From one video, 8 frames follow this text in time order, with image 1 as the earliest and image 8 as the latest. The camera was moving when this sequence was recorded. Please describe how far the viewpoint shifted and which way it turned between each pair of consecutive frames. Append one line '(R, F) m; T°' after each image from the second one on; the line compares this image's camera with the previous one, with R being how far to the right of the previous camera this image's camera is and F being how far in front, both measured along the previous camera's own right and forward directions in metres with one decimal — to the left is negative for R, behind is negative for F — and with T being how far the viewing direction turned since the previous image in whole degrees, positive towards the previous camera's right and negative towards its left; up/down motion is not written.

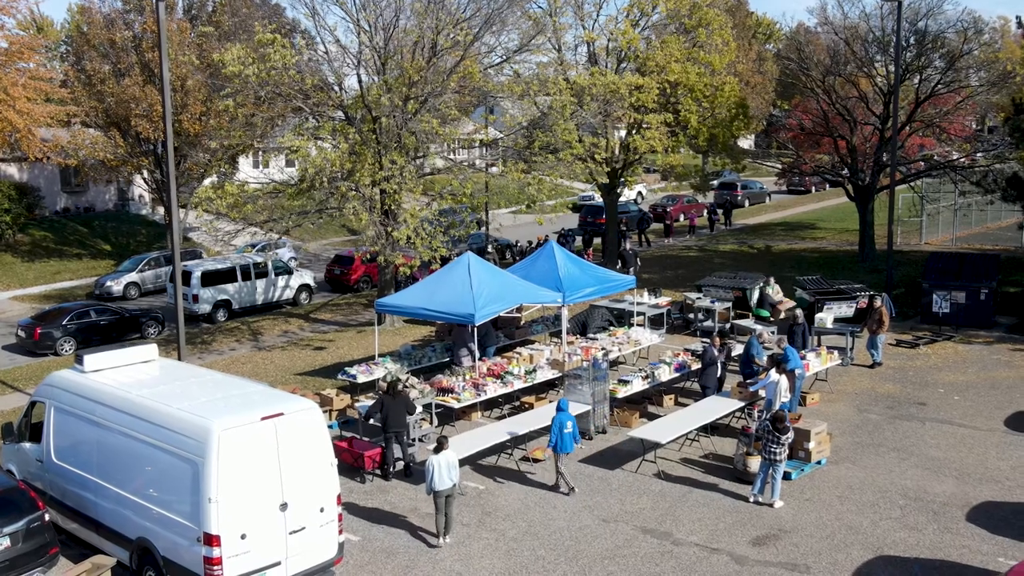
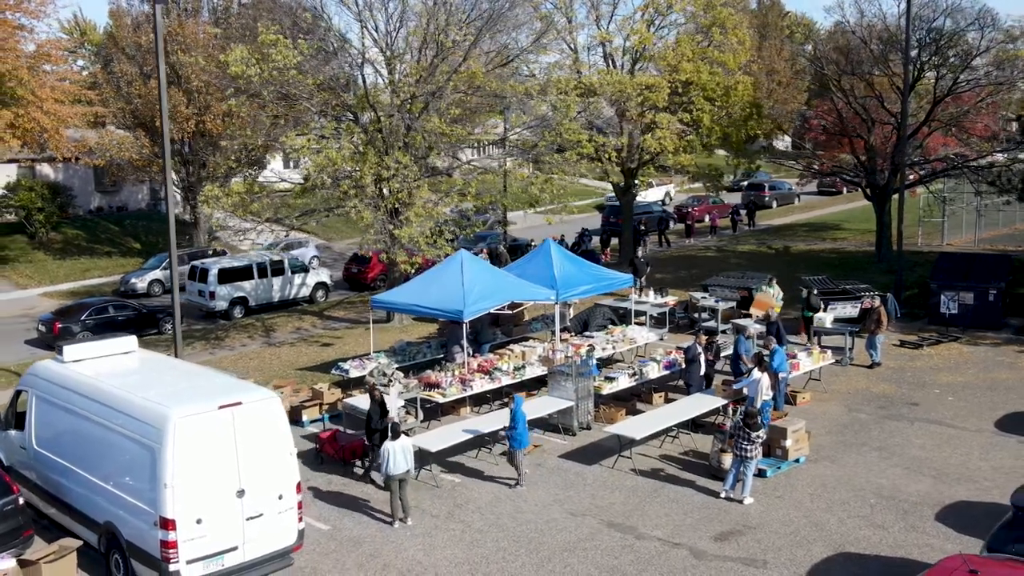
(+0.8, -0.1) m; -2°
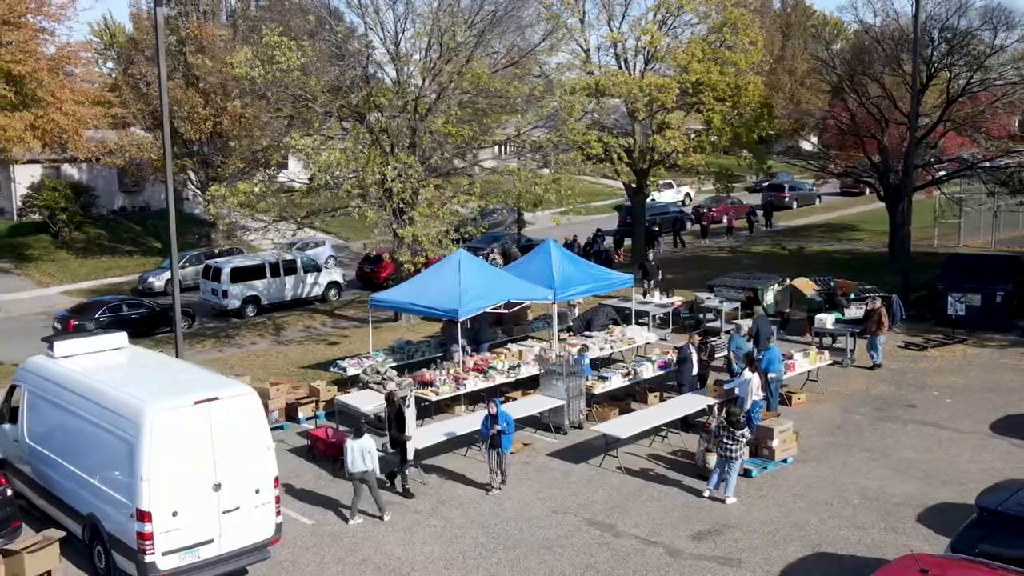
(+0.5, -0.1) m; -2°
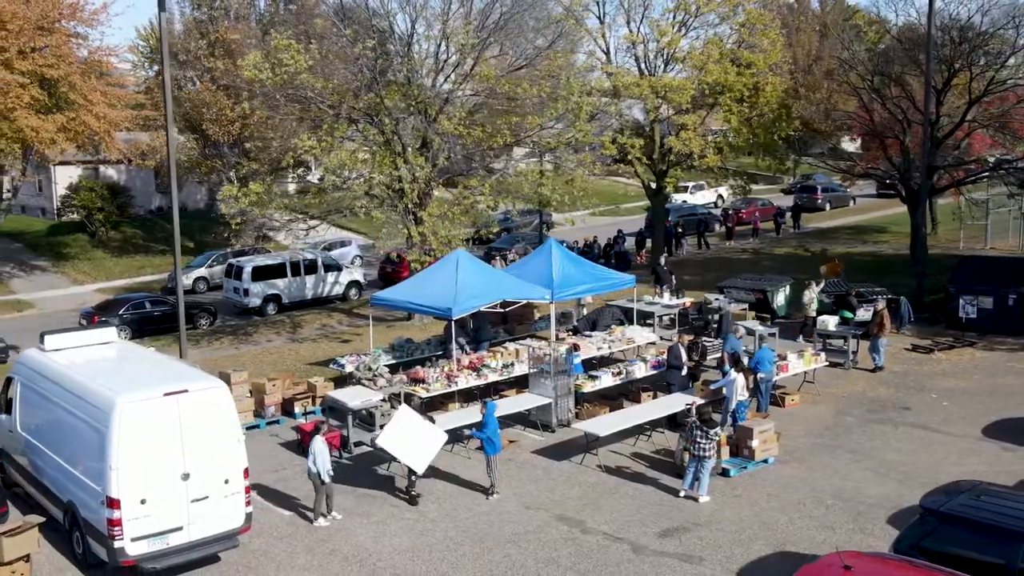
(+0.8, -0.2) m; -3°
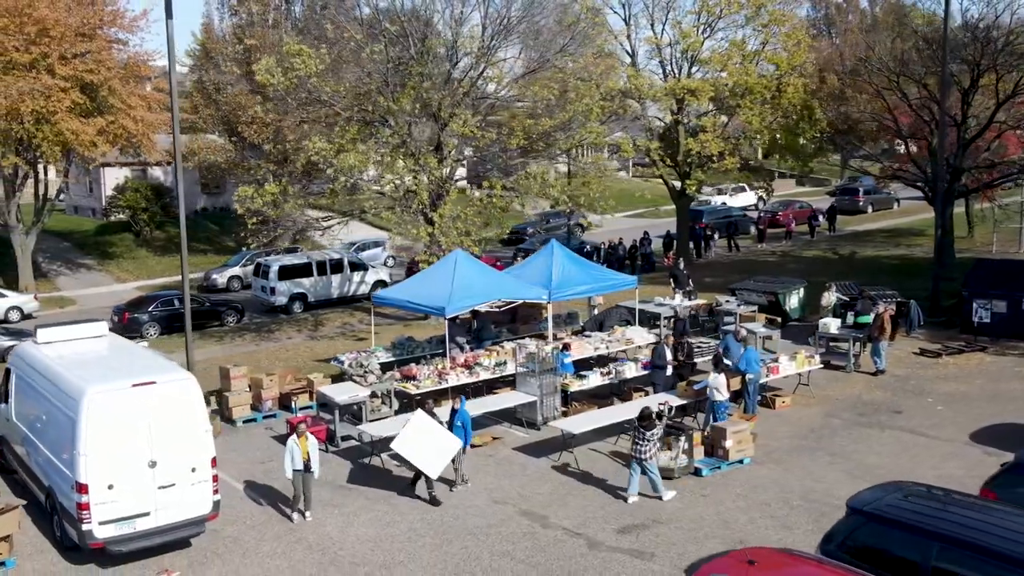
(+1.0, -0.2) m; -3°
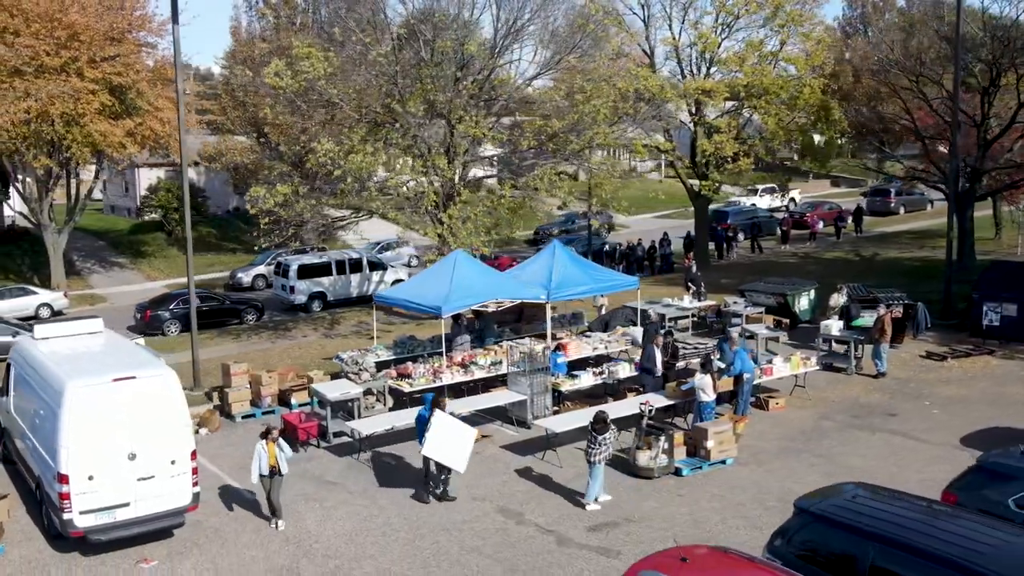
(+0.7, -0.1) m; -2°
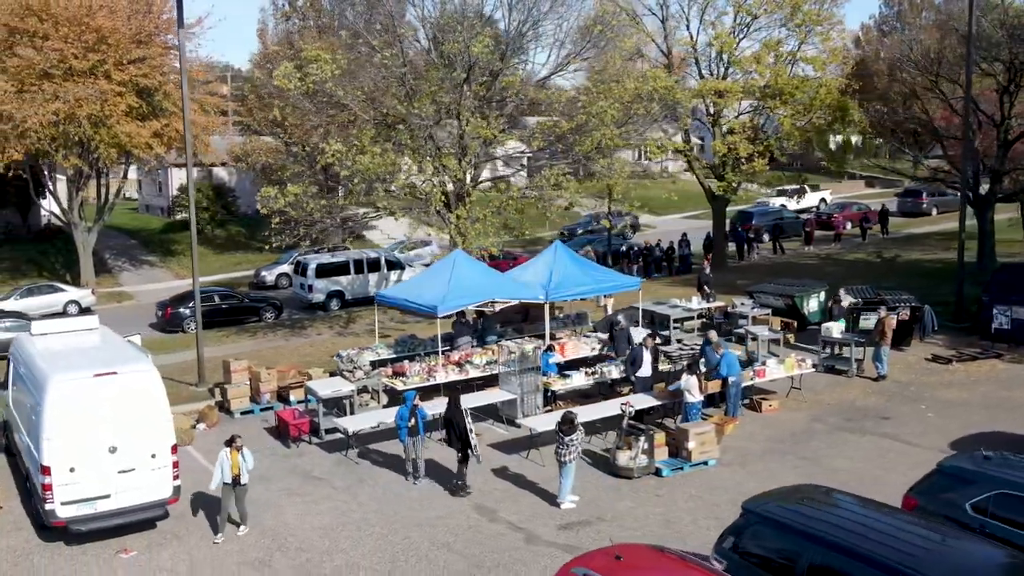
(+0.7, -0.1) m; -2°
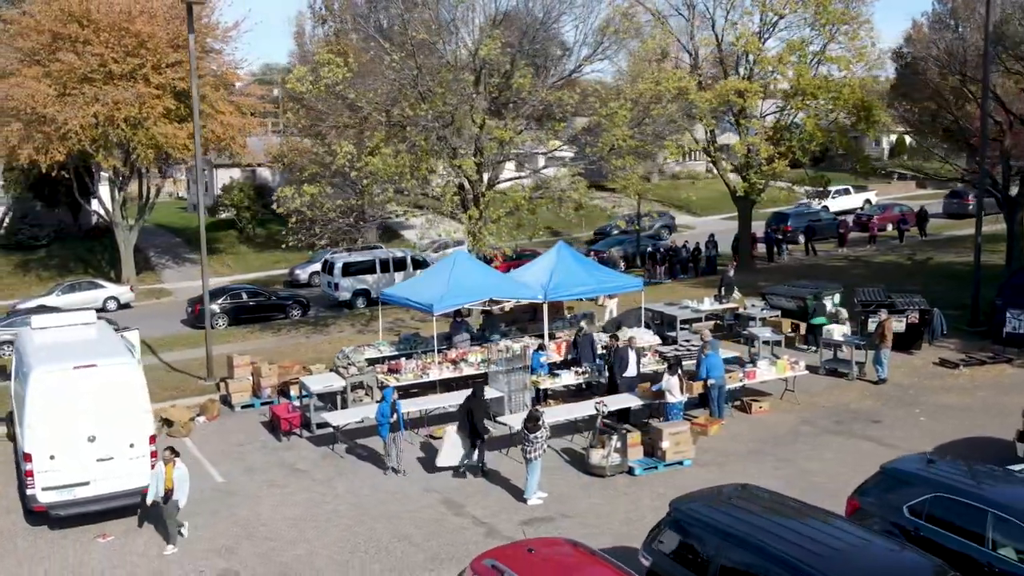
(+1.0, -0.2) m; -3°
